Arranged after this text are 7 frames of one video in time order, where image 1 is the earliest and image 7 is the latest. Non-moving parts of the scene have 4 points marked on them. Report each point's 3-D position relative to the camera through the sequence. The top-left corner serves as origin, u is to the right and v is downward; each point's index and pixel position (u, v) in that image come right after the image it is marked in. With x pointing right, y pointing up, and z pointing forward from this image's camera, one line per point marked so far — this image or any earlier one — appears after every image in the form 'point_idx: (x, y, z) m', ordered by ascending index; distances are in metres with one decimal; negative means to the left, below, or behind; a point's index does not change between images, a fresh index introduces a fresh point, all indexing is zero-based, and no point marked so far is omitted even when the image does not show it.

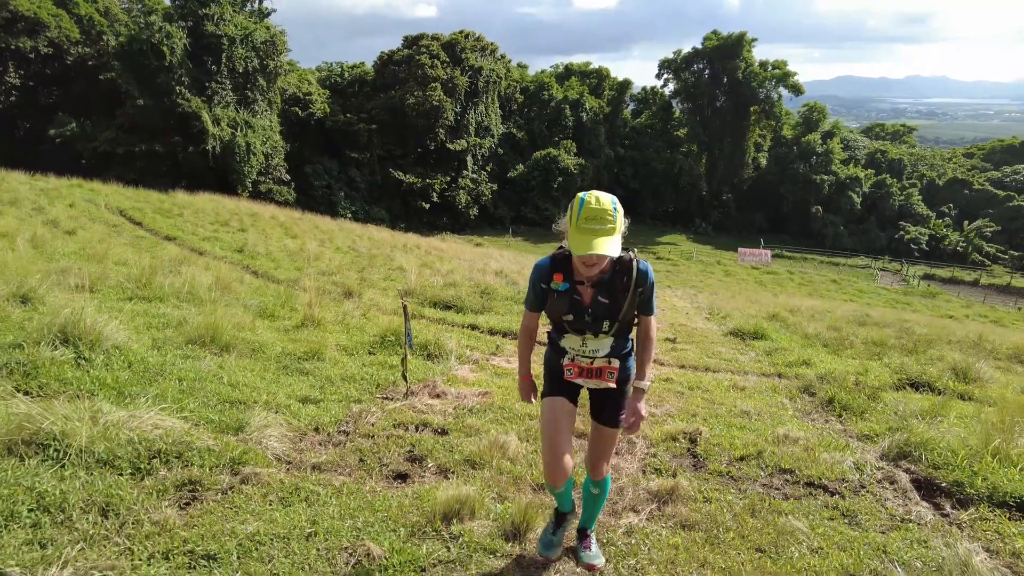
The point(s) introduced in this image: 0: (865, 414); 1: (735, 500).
0: (+2.6, -0.9, +4.8) m
1: (+1.0, -1.0, +3.0) m
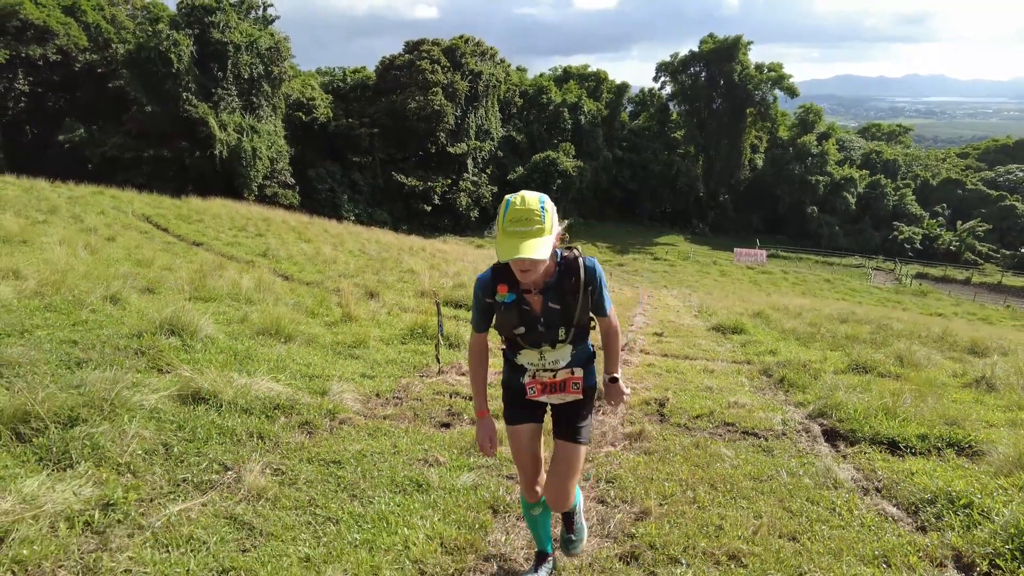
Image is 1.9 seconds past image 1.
0: (+2.7, -0.9, +6.0) m
1: (+1.1, -1.0, +4.2) m
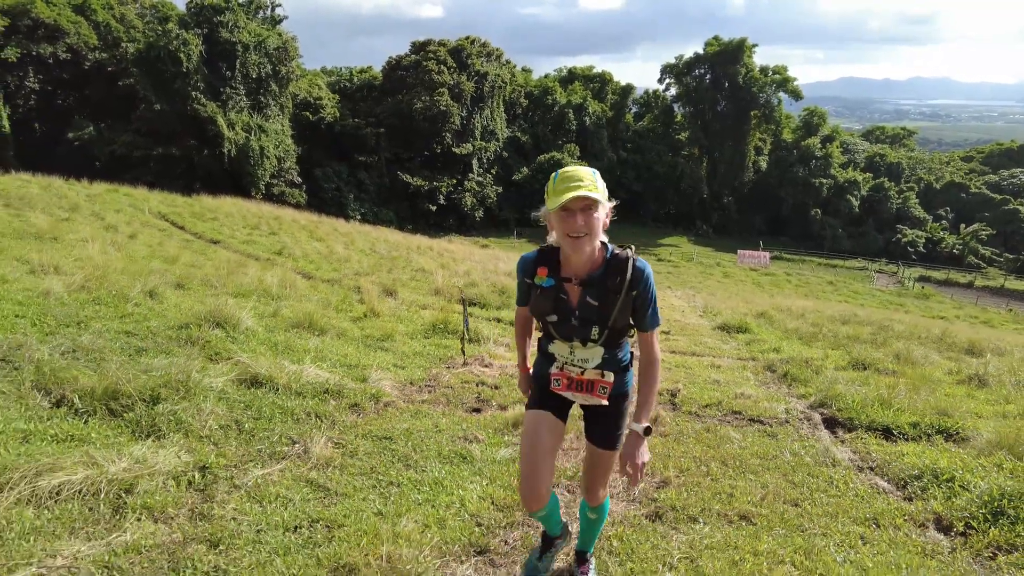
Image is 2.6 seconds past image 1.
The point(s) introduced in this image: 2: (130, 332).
0: (+2.9, -0.9, +6.4) m
1: (+1.3, -1.0, +4.6) m
2: (-3.3, -0.4, +5.6) m
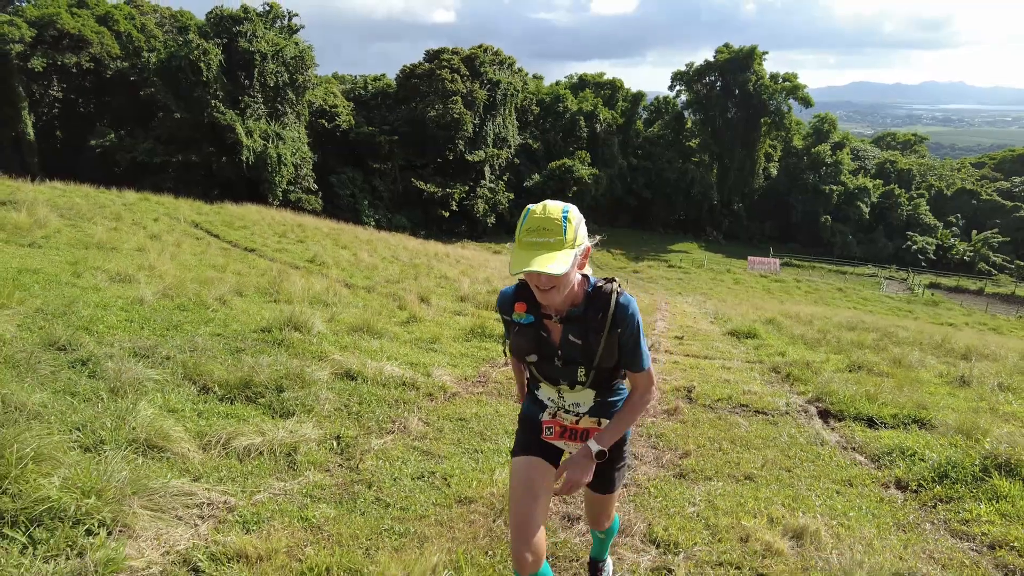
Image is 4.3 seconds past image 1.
0: (+3.3, -1.0, +7.3) m
1: (+1.7, -1.1, +5.4) m
2: (-2.9, -0.5, +6.5) m
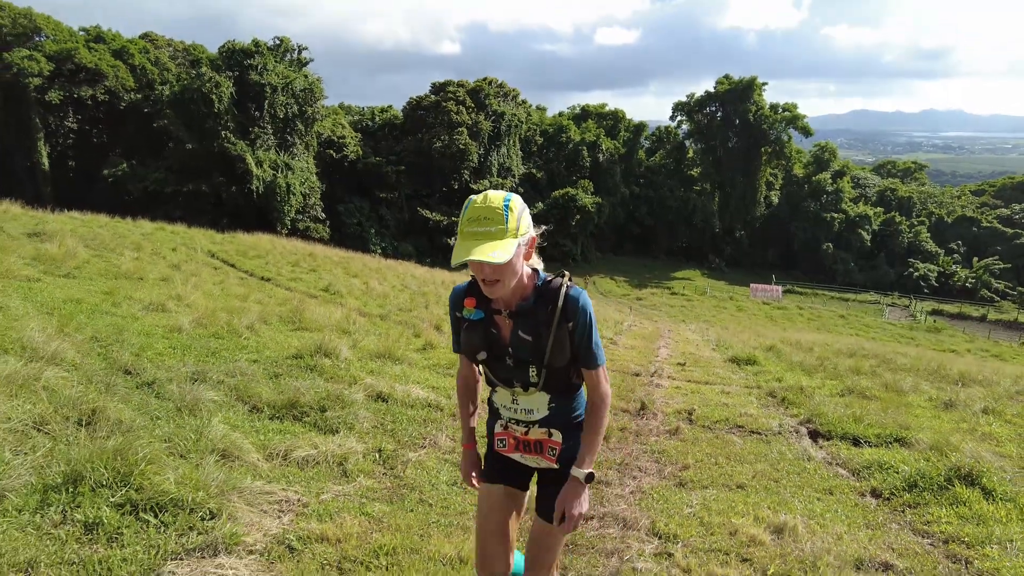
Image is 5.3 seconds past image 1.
0: (+3.5, -1.4, +7.8) m
1: (+1.8, -1.3, +6.0) m
2: (-2.8, -0.8, +7.1) m
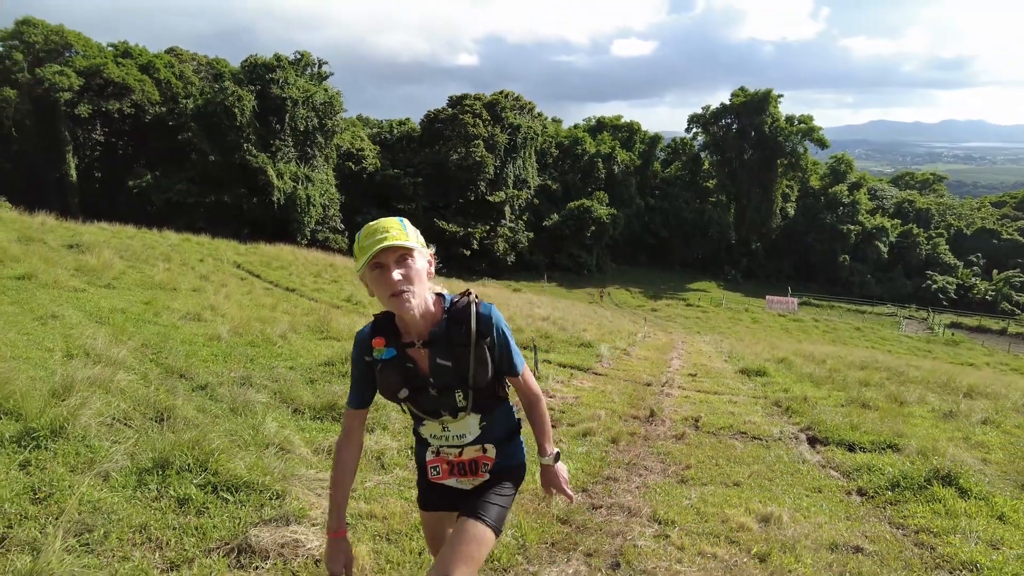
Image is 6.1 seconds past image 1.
0: (+3.7, -1.6, +8.2) m
1: (+2.0, -1.5, +6.4) m
2: (-2.6, -0.9, +7.7) m
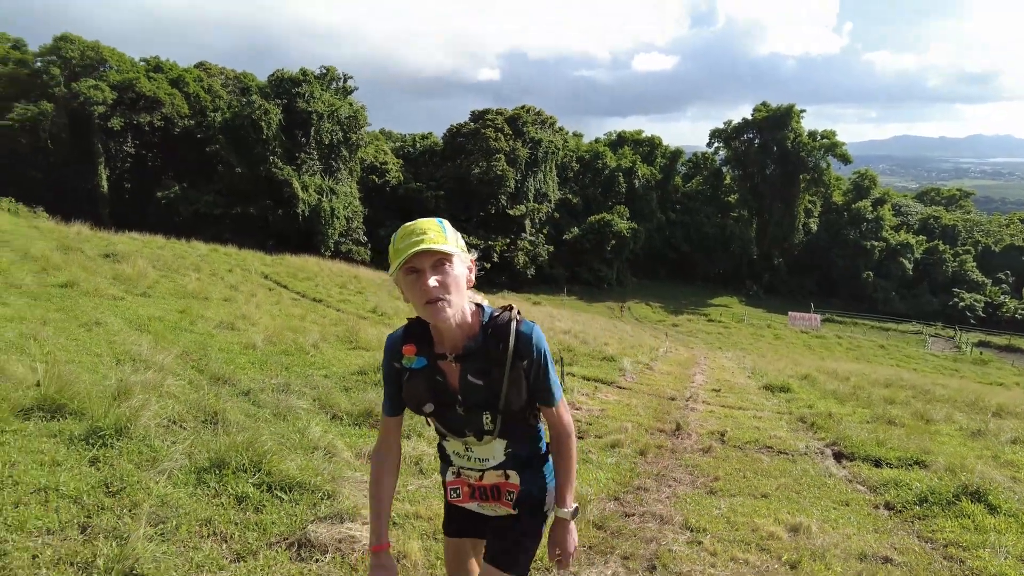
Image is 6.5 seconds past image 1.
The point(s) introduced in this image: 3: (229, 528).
0: (+4.0, -1.8, +8.2) m
1: (+2.2, -1.6, +6.5) m
2: (-2.2, -1.1, +7.9) m
3: (-1.3, -1.1, +3.0) m
